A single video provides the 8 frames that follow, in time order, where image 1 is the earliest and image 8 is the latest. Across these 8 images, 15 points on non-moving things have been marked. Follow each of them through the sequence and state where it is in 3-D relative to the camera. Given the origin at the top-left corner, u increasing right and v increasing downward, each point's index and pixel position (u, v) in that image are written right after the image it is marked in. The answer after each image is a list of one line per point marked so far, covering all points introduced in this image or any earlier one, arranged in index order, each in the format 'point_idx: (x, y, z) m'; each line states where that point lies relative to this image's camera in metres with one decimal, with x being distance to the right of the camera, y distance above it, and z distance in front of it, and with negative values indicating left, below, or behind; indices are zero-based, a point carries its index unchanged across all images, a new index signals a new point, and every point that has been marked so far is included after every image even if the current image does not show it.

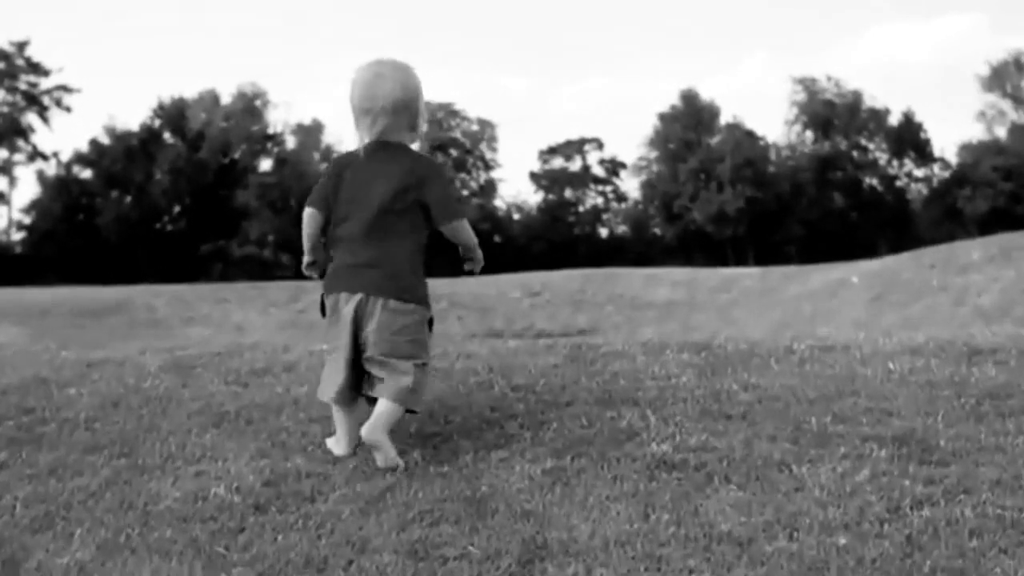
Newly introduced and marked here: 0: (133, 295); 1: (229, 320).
0: (-5.2, -0.1, +16.0) m
1: (-3.8, -0.4, +15.6) m
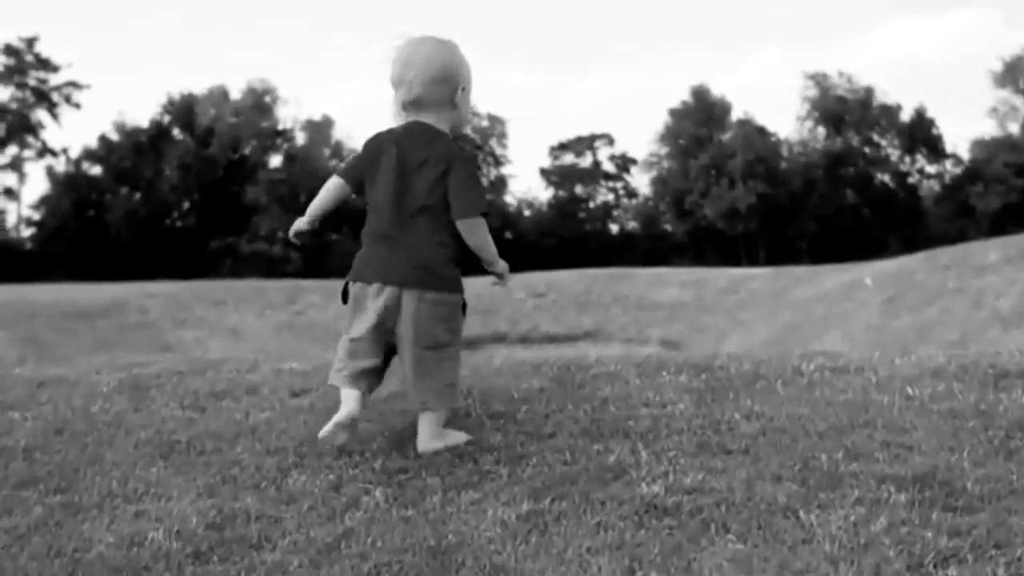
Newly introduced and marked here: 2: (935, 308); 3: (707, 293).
0: (-5.2, -0.1, +15.7) m
1: (-3.8, -0.5, +15.2) m
2: (+4.9, -0.3, +13.5) m
3: (+3.2, -0.1, +18.9) m
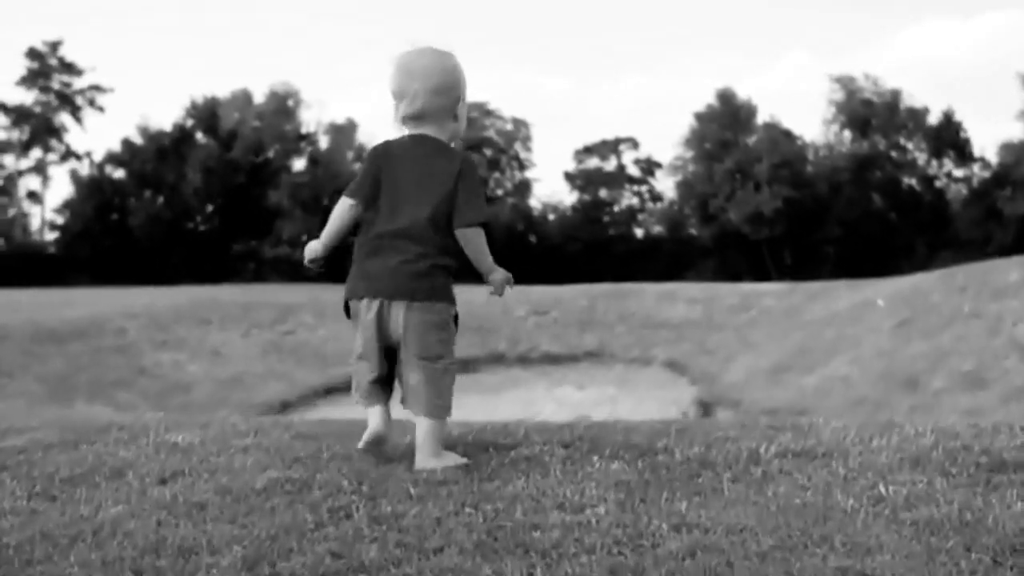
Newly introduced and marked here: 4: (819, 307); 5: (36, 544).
0: (-5.3, -0.3, +15.1) m
1: (-3.9, -0.7, +14.6) m
2: (+4.8, -0.5, +12.7) m
3: (+3.2, -0.4, +18.1) m
4: (+4.5, -0.3, +17.0) m
5: (-1.4, -0.8, +3.5) m
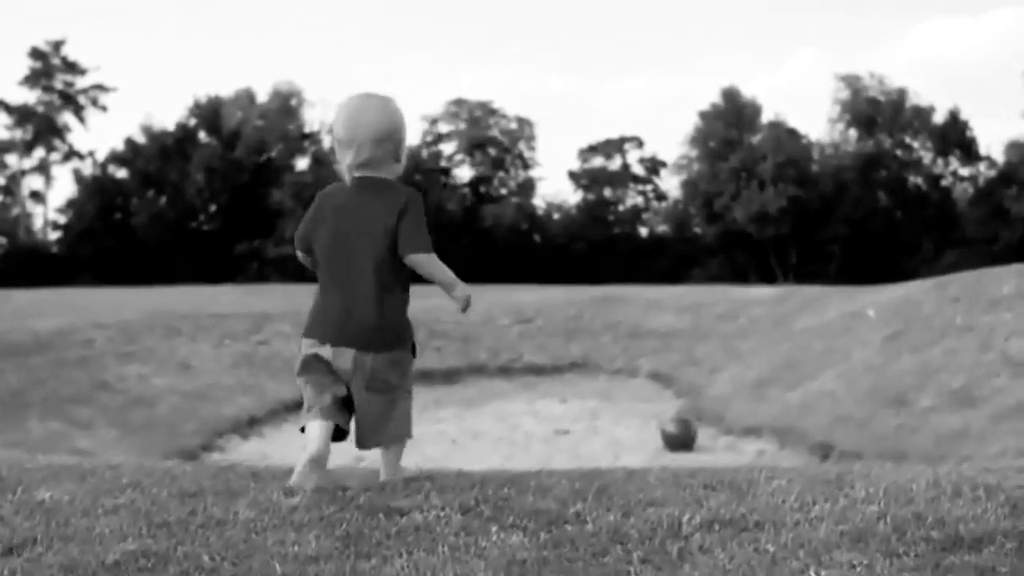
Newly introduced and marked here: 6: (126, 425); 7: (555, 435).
0: (-5.5, -0.4, +14.7) m
1: (-4.1, -0.8, +14.2) m
2: (+4.5, -0.6, +12.2) m
3: (+3.0, -0.5, +17.7) m
4: (+4.3, -0.4, +16.5) m
5: (-1.7, -0.9, +3.0) m
6: (-3.8, -1.4, +11.3) m
7: (+0.5, -1.6, +12.6) m
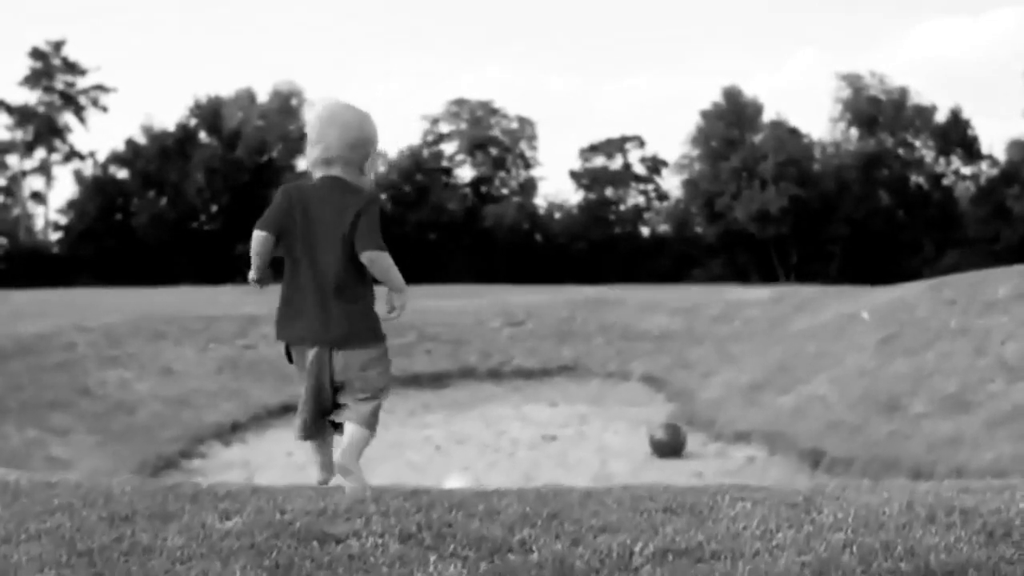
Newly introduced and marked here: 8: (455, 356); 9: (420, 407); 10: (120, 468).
0: (-5.7, -0.5, +14.5) m
1: (-4.3, -0.9, +13.9) m
2: (+4.4, -0.7, +12.0) m
3: (+2.8, -0.5, +17.4) m
4: (+4.2, -0.4, +16.3) m
5: (-1.9, -0.9, +2.8) m
6: (-3.9, -1.4, +11.1) m
7: (+0.3, -1.7, +12.4) m
8: (-0.8, -1.0, +16.3) m
9: (-1.1, -1.5, +14.3) m
10: (-3.3, -1.6, +9.8) m
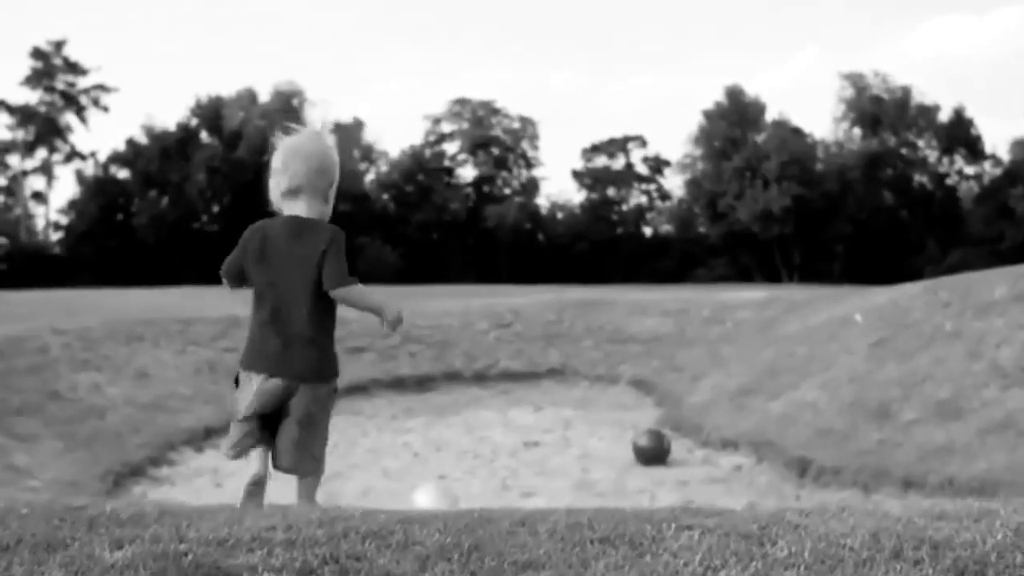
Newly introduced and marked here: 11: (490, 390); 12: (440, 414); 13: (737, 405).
0: (-5.9, -0.5, +14.1) m
1: (-4.5, -0.9, +13.6) m
2: (+4.2, -0.7, +11.6) m
3: (+2.7, -0.5, +17.1) m
4: (+4.0, -0.4, +16.0) m
5: (-2.1, -1.0, +2.4) m
6: (-4.1, -1.4, +10.8) m
7: (+0.1, -1.7, +12.0) m
8: (-1.0, -1.0, +15.9) m
9: (-1.3, -1.5, +14.0) m
10: (-3.5, -1.6, +9.5) m
11: (-0.3, -1.3, +15.0) m
12: (-0.9, -1.5, +13.8) m
13: (+2.4, -1.2, +12.2) m
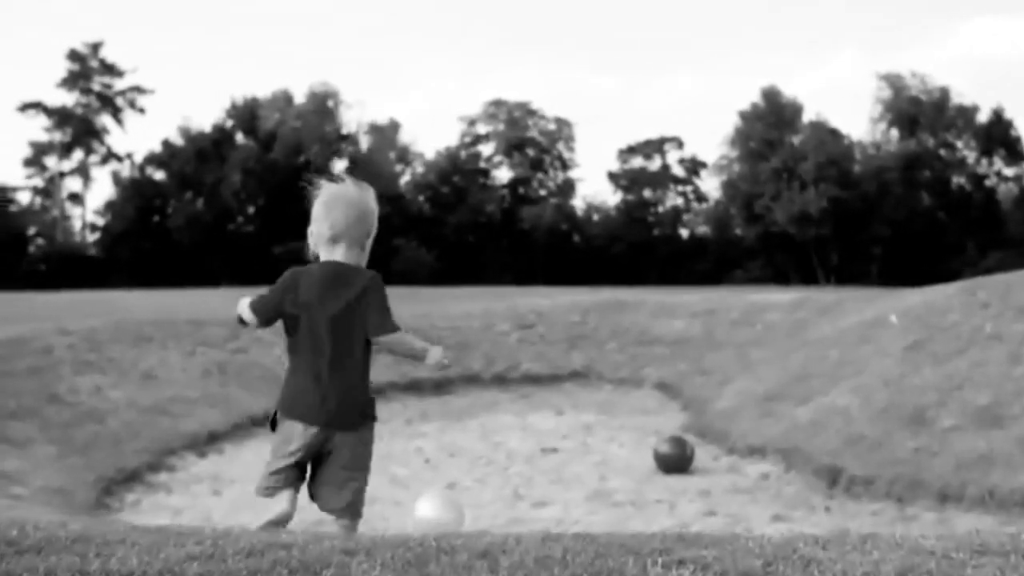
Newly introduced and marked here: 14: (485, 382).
0: (-5.6, -0.5, +13.8) m
1: (-4.3, -0.9, +13.2) m
2: (+4.3, -0.7, +11.0) m
3: (+3.0, -0.5, +16.5) m
4: (+4.2, -0.4, +15.3) m
5: (-2.3, -0.9, +2.0) m
6: (-4.0, -1.4, +10.4) m
7: (+0.3, -1.7, +11.5) m
8: (-0.7, -1.0, +15.4) m
9: (-1.1, -1.5, +13.5) m
10: (-3.5, -1.6, +9.1) m
11: (0.0, -1.3, +14.5) m
12: (-0.7, -1.5, +13.3) m
13: (+2.6, -1.2, +11.6) m
14: (-0.4, -1.2, +14.8) m
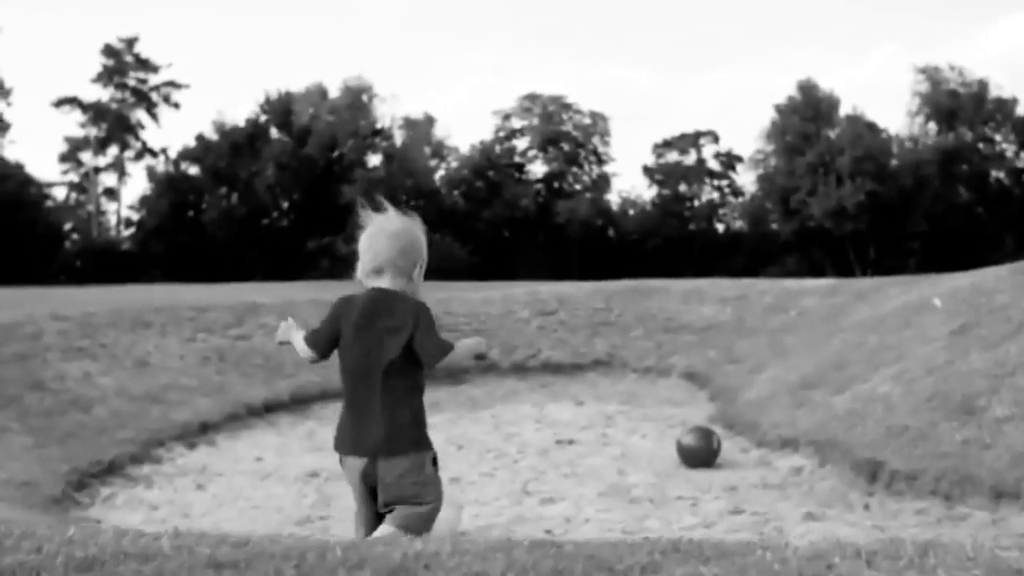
0: (-5.5, -0.3, +13.1) m
1: (-4.1, -0.7, +12.5) m
2: (+4.4, -0.5, +10.0) m
3: (+3.2, -0.3, +15.6) m
4: (+4.5, -0.2, +14.4) m
5: (-2.4, -0.8, +1.2) m
6: (-3.9, -1.2, +9.7) m
7: (+0.4, -1.5, +10.6) m
8: (-0.5, -0.8, +14.6) m
9: (-0.9, -1.3, +12.7) m
10: (-3.4, -1.4, +8.4) m
11: (+0.2, -1.1, +13.7) m
12: (-0.5, -1.3, +12.5) m
13: (+2.7, -1.1, +10.7) m
14: (-0.2, -1.0, +14.0) m
